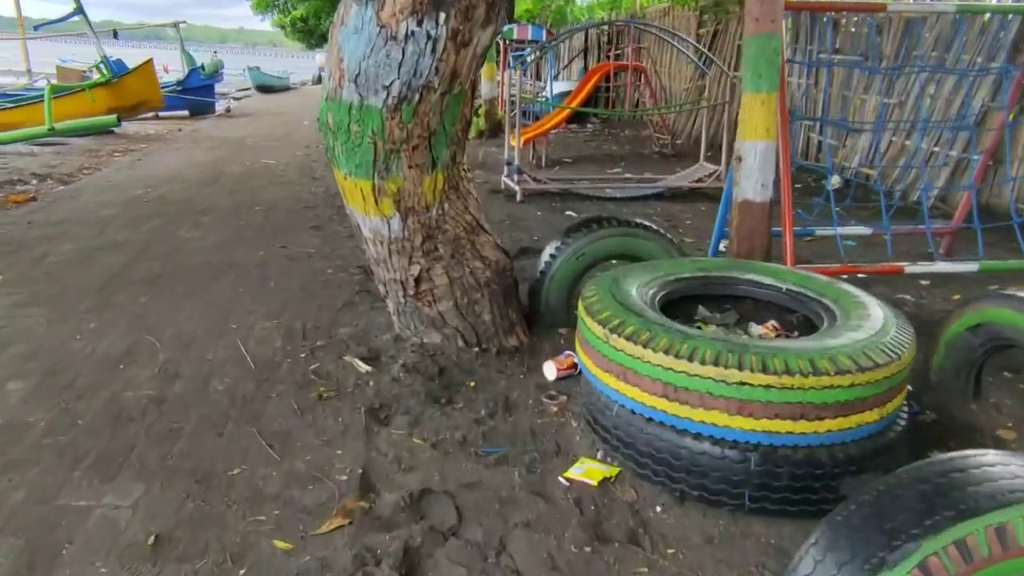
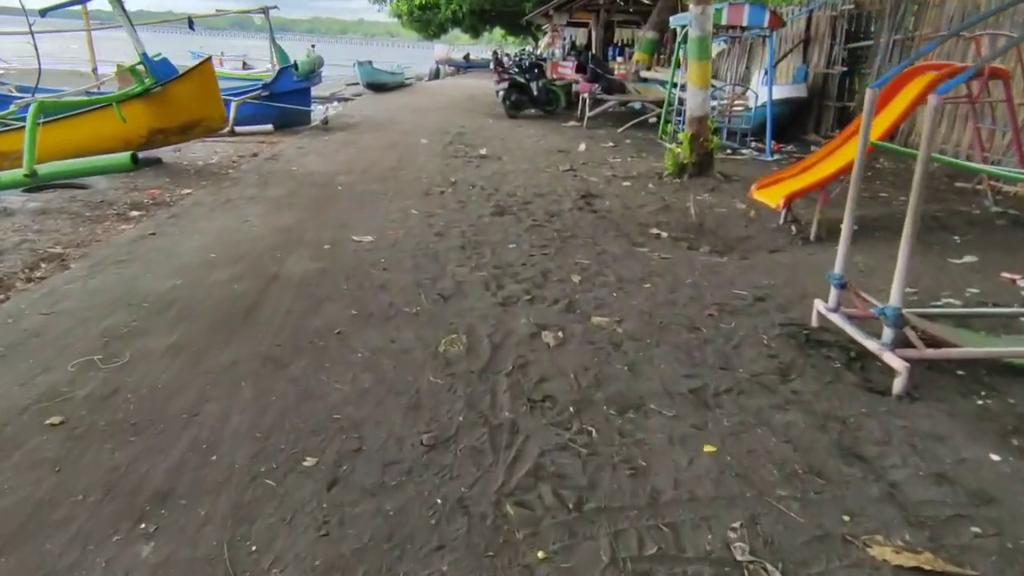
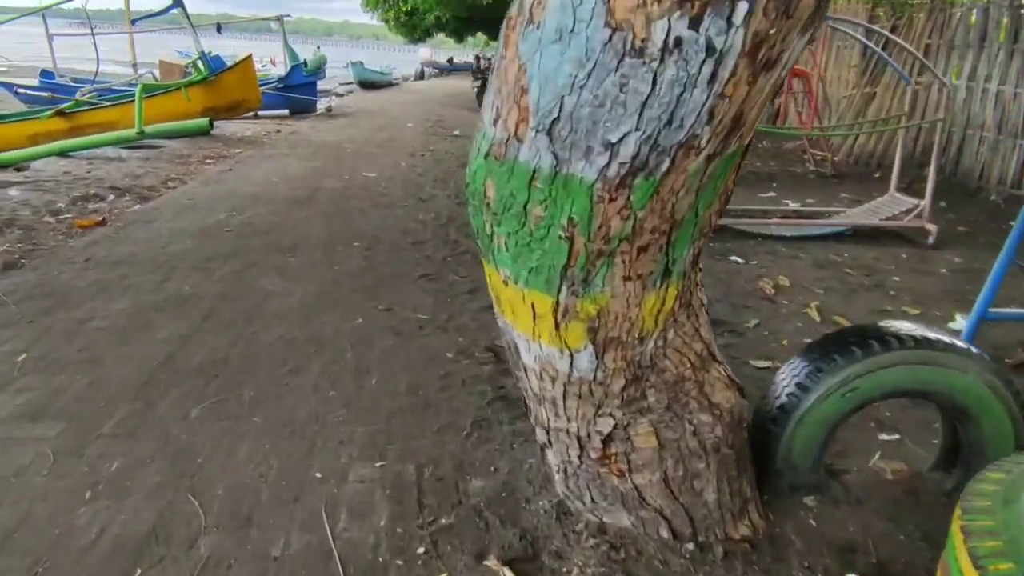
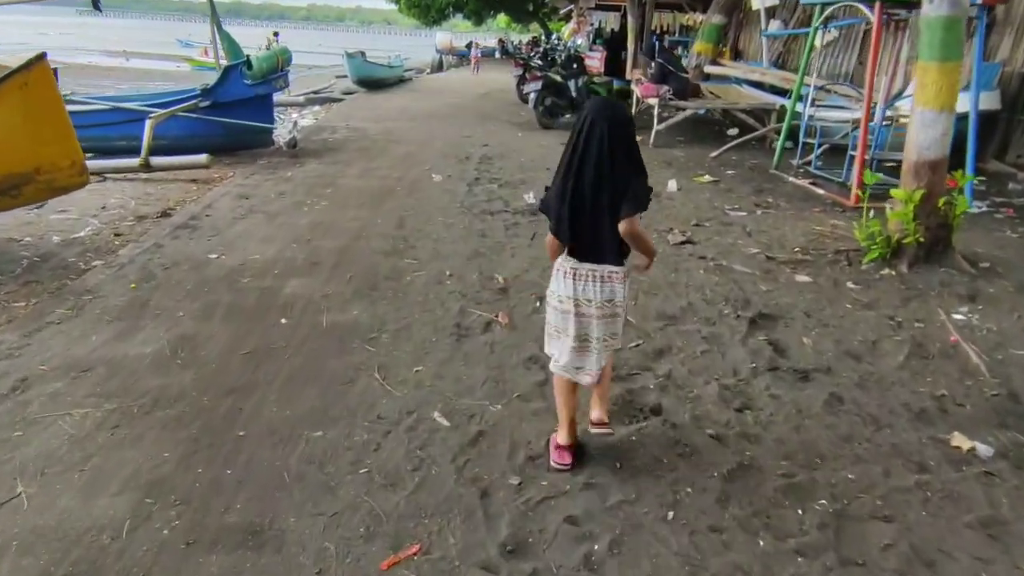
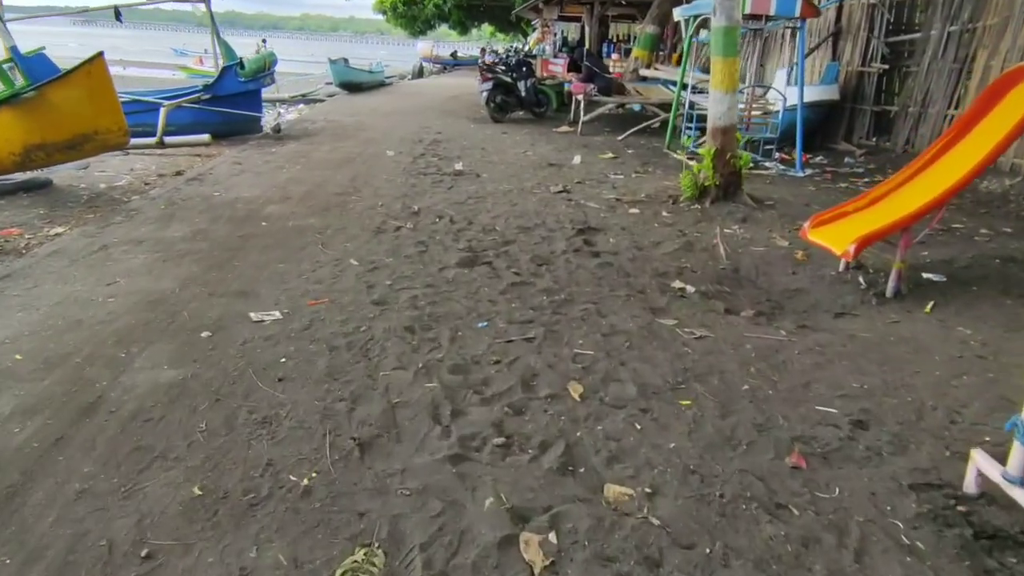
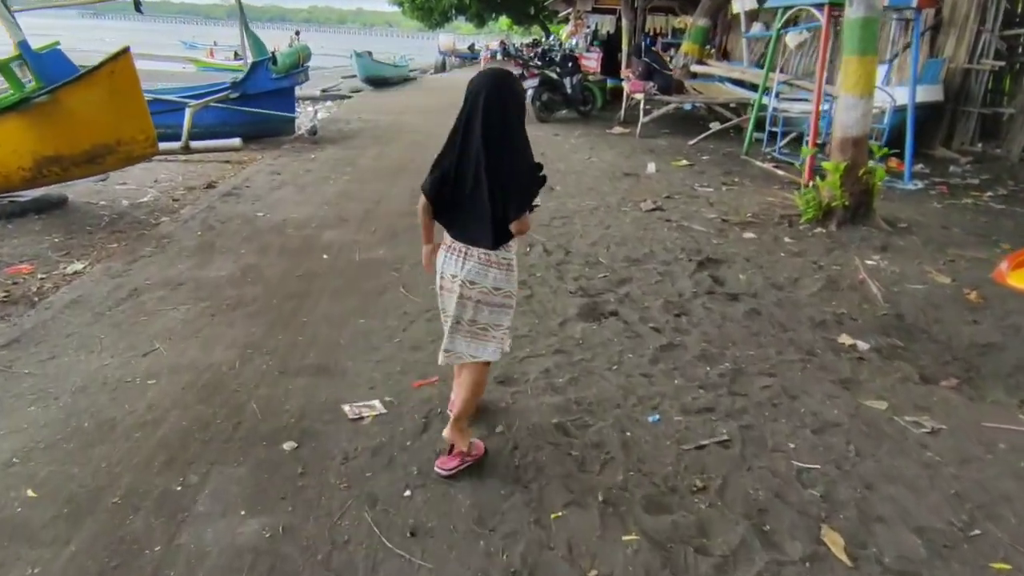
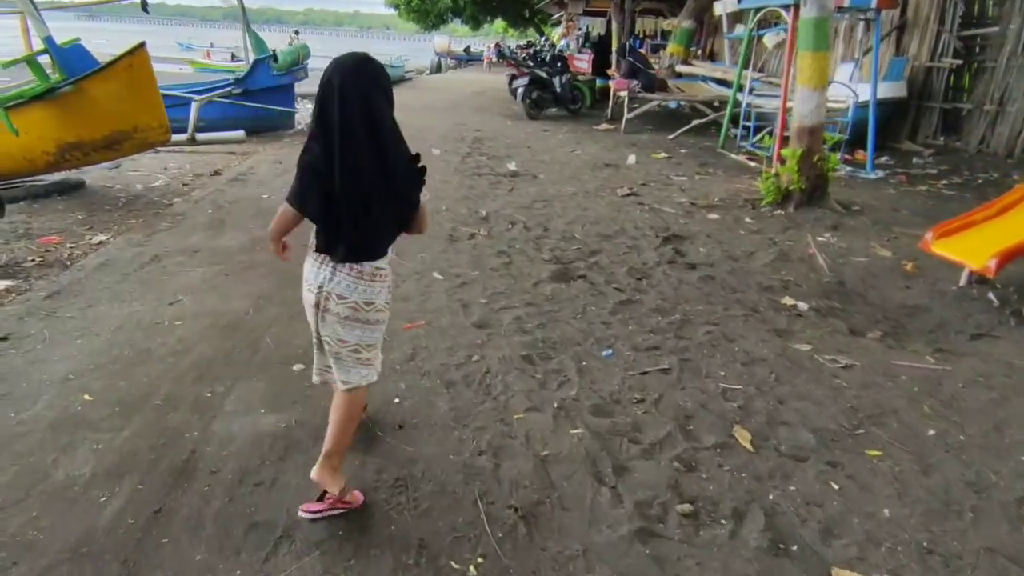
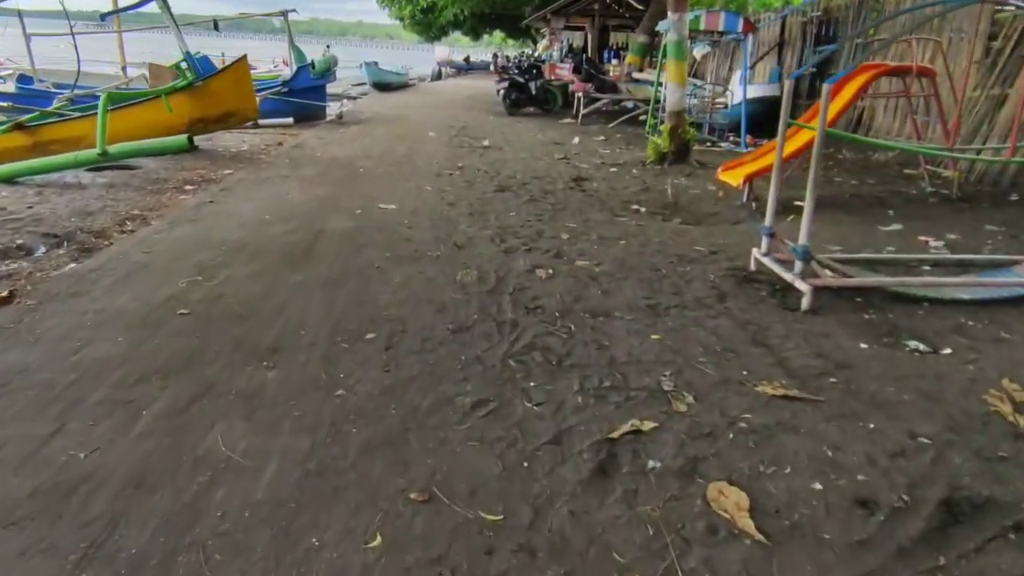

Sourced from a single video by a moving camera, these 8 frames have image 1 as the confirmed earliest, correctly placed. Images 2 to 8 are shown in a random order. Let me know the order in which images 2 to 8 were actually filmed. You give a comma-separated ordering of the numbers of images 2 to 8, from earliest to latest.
3, 8, 2, 5, 7, 6, 4
